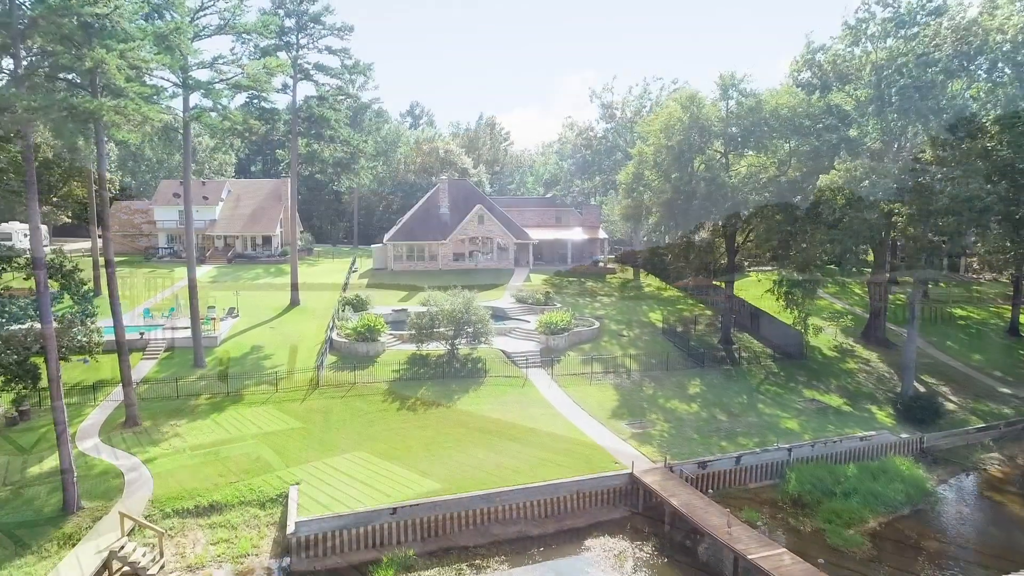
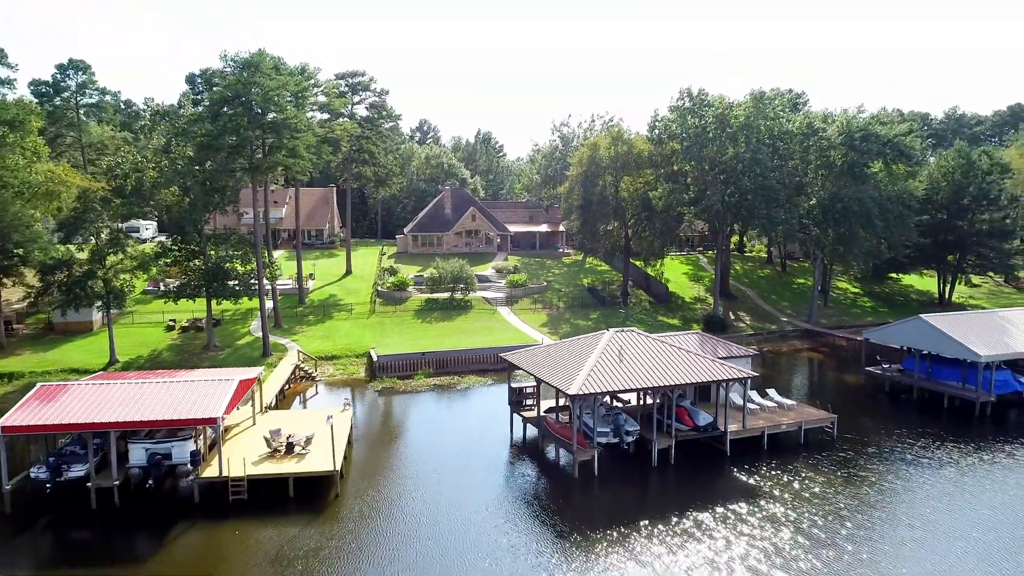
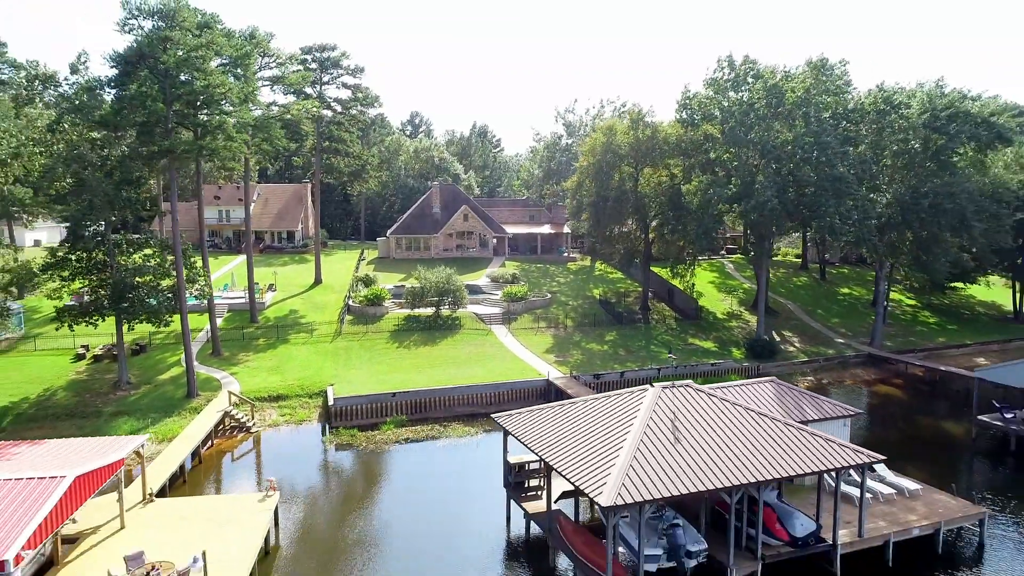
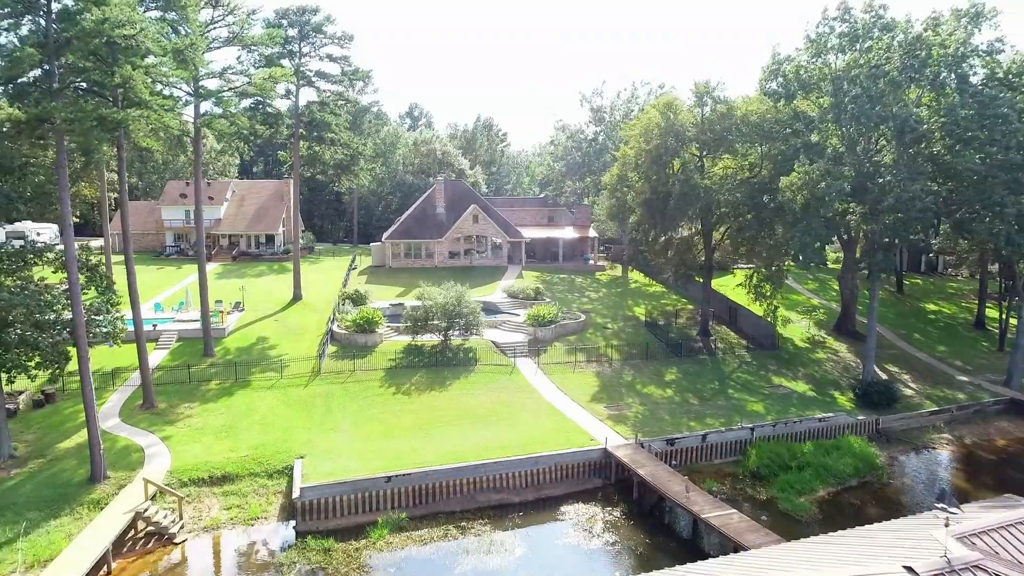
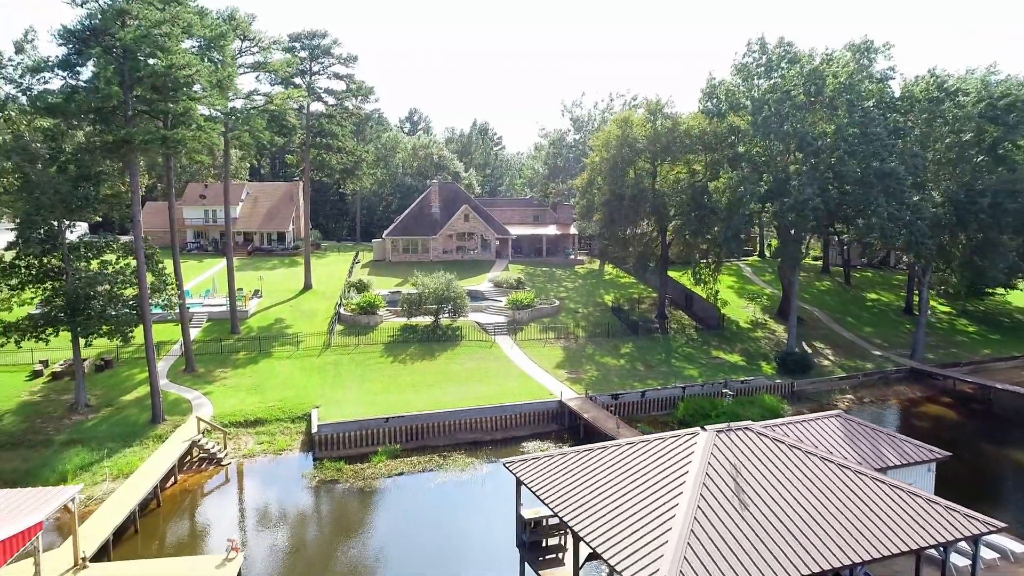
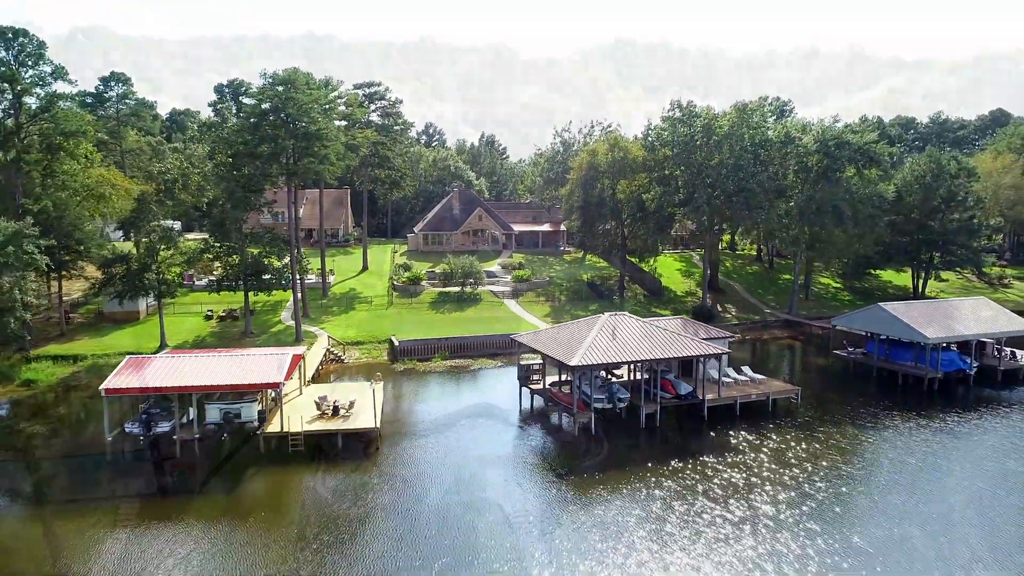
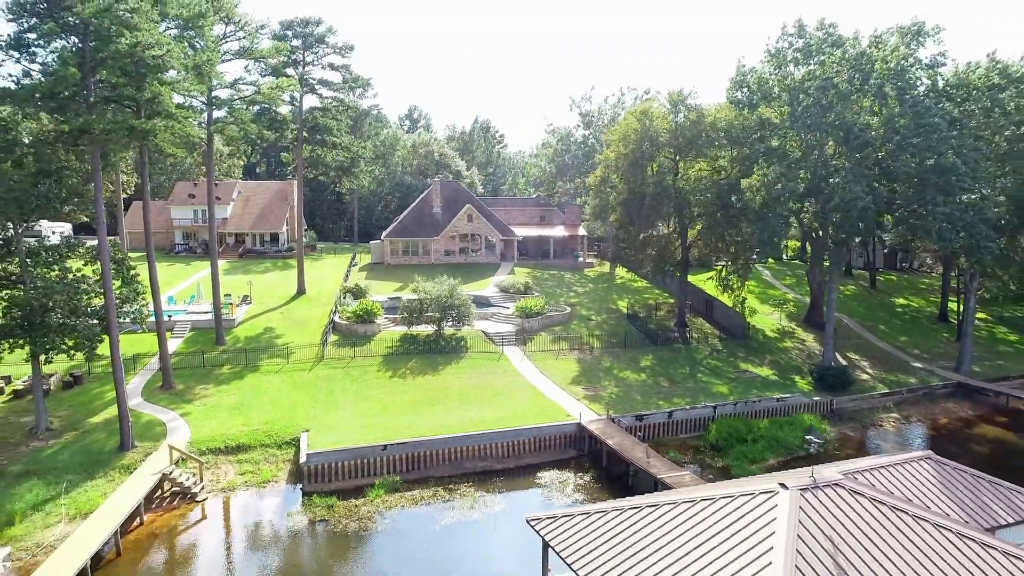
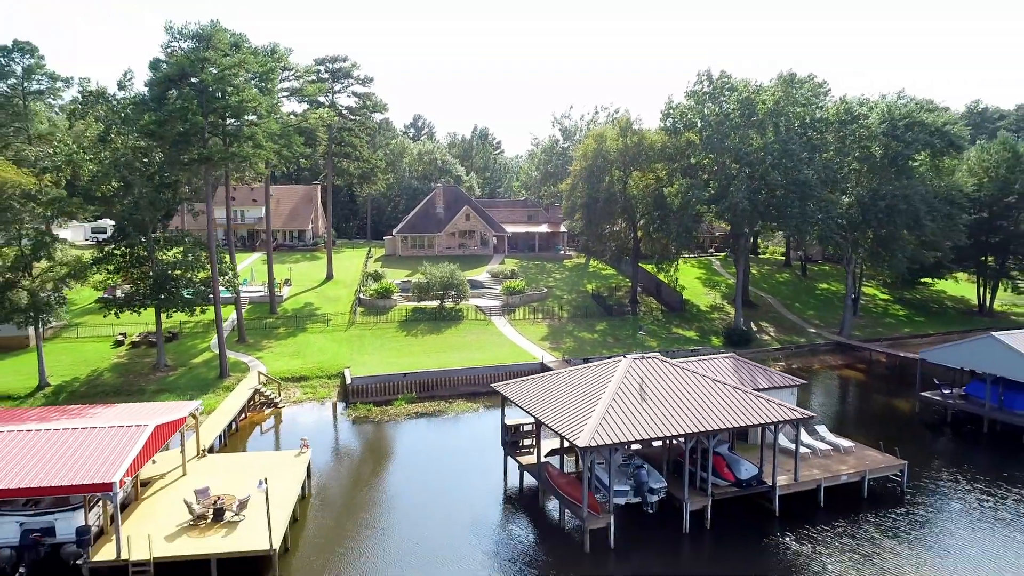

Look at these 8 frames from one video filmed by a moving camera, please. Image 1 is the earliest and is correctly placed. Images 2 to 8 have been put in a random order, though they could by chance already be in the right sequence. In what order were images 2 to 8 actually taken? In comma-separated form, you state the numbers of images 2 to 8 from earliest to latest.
4, 7, 5, 3, 8, 2, 6
